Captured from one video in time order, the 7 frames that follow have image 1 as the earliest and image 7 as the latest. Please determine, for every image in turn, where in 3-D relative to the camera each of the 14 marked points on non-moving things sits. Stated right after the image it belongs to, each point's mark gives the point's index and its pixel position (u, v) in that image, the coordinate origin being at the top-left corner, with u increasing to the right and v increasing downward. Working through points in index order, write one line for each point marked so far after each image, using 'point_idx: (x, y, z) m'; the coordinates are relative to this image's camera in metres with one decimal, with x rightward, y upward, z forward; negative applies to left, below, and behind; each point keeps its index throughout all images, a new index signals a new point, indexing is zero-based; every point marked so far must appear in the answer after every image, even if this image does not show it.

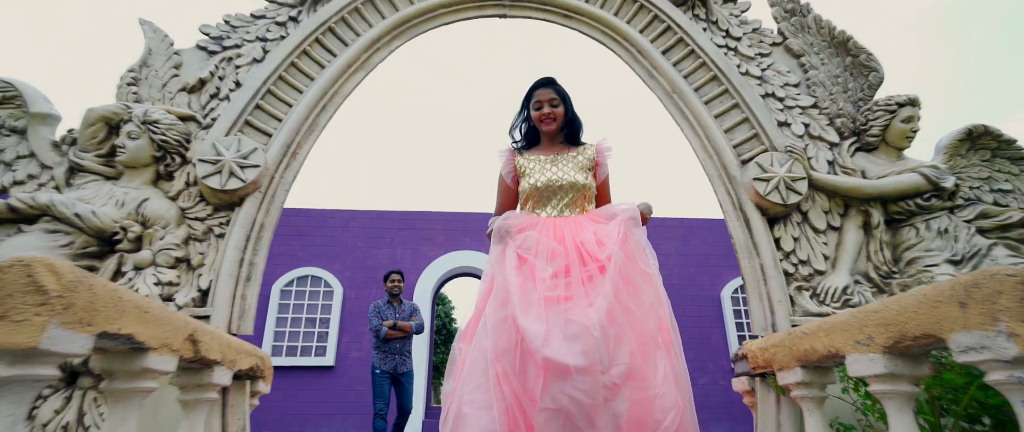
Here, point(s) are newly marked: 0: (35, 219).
0: (-1.8, 0.0, +1.8) m
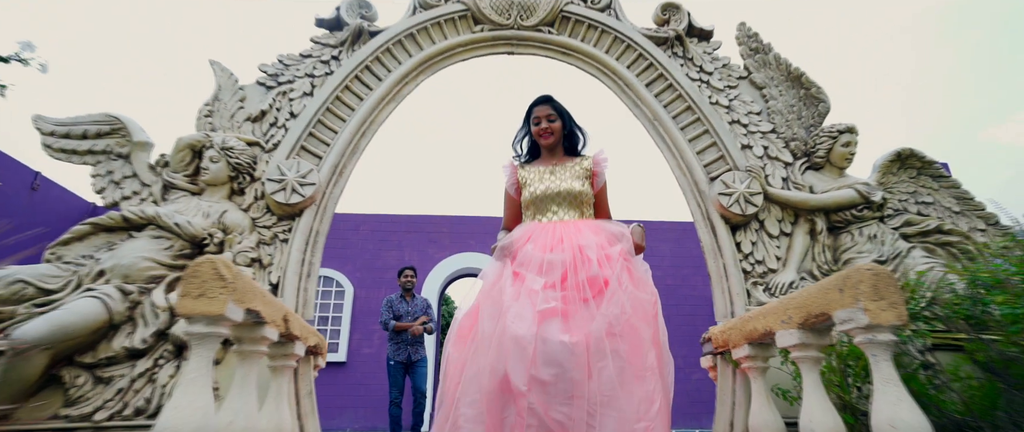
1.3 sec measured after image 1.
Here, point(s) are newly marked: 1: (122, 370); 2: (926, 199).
0: (-1.8, -0.1, +2.2) m
1: (-1.7, -0.7, +2.0) m
2: (+2.3, +0.1, +2.6) m
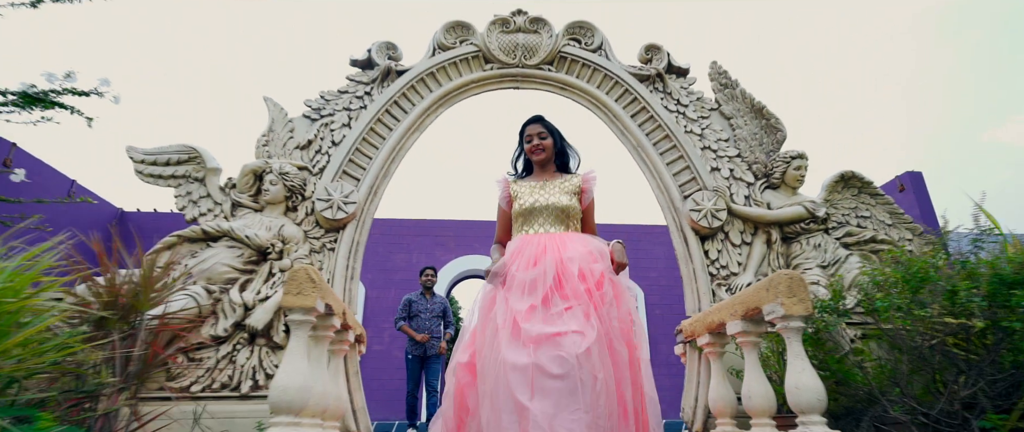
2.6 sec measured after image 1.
0: (-1.7, -0.1, +2.7) m
1: (-1.6, -0.7, +2.5) m
2: (+2.4, 0.0, +3.1) m
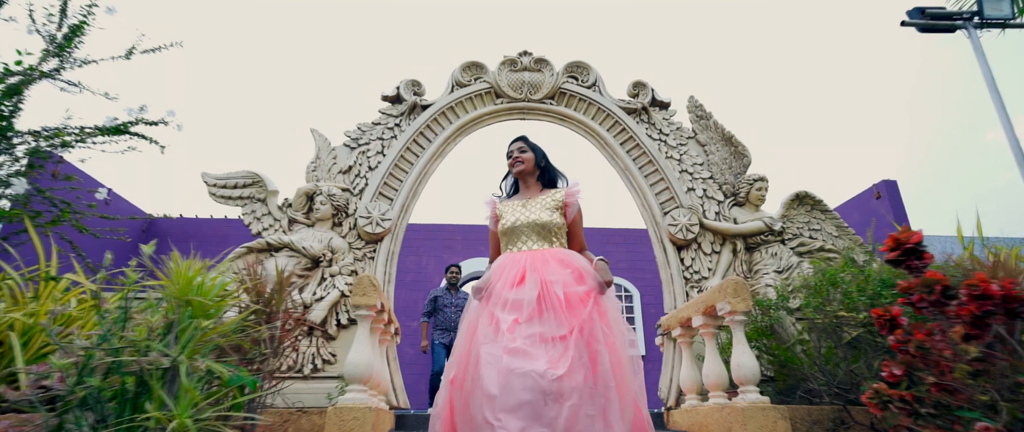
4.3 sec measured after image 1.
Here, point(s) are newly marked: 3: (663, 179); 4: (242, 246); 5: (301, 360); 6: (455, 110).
0: (-1.7, -0.2, +3.3) m
1: (-1.6, -0.8, +3.1) m
2: (+2.4, -0.1, +3.7) m
3: (+1.2, +0.3, +3.8) m
4: (-1.9, -0.2, +3.3) m
5: (-1.4, -0.9, +3.0) m
6: (-0.5, +0.9, +4.0) m
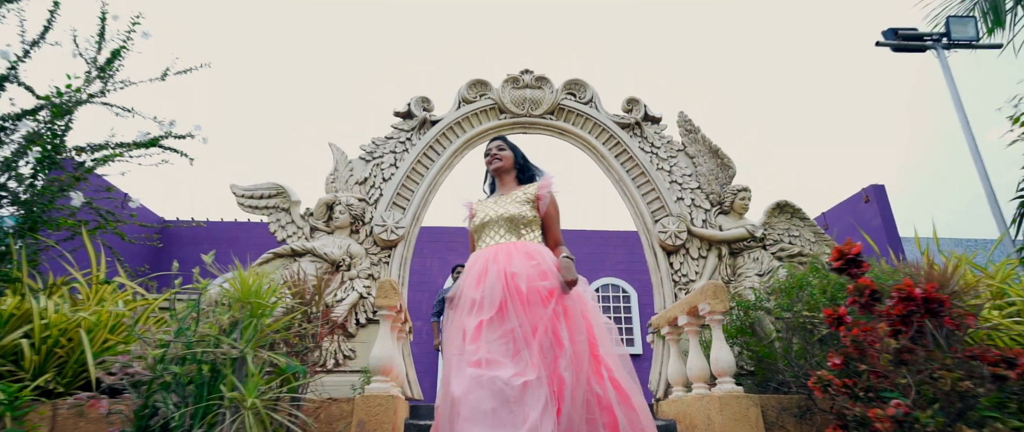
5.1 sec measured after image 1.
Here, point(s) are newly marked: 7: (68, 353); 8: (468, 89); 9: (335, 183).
0: (-1.7, -0.3, +3.6) m
1: (-1.5, -0.9, +3.4) m
2: (+2.5, -0.1, +4.0) m
3: (+1.3, +0.2, +4.1) m
4: (-1.9, -0.3, +3.6) m
5: (-1.3, -1.0, +3.3) m
6: (-0.5, +0.8, +4.3) m
7: (-2.3, -0.7, +2.4) m
8: (-0.4, +1.2, +4.4) m
9: (-1.5, +0.3, +3.9) m
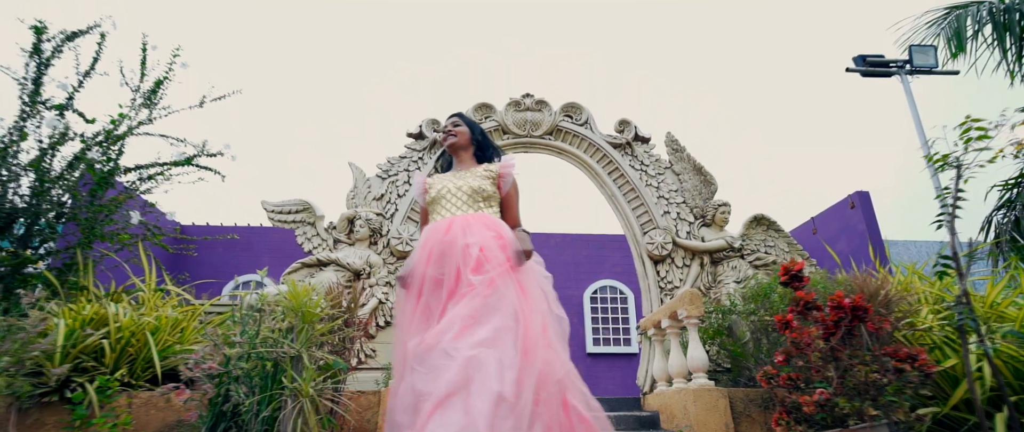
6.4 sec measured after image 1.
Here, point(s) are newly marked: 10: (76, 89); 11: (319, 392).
0: (-1.6, -0.4, +4.1) m
1: (-1.5, -1.0, +3.8) m
2: (+2.5, -0.3, +4.4) m
3: (+1.3, +0.1, +4.5) m
4: (-1.9, -0.4, +4.0) m
5: (-1.3, -1.1, +3.7) m
6: (-0.4, +0.7, +4.7) m
7: (-2.3, -0.8, +2.9) m
8: (-0.4, +1.1, +4.8) m
9: (-1.5, +0.2, +4.3) m
10: (-3.8, +1.1, +4.0) m
11: (-0.9, -0.9, +2.2) m
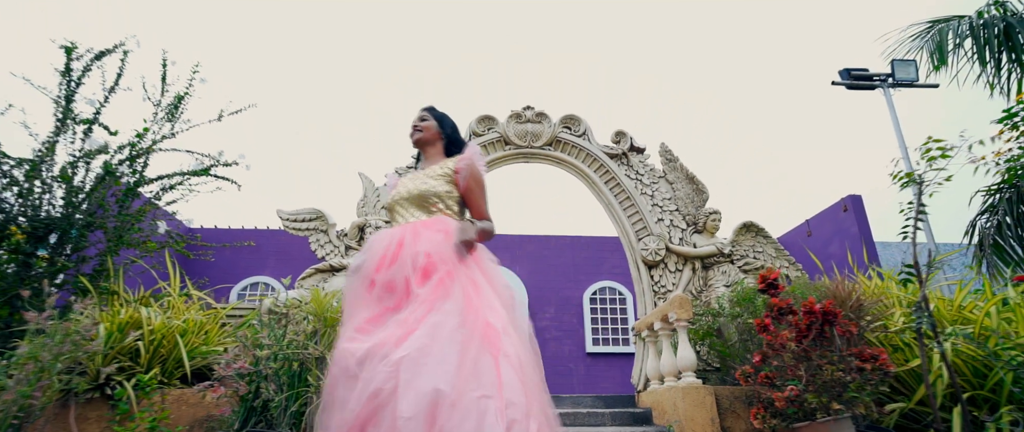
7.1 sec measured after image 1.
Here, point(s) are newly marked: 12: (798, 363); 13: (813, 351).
0: (-1.6, -0.5, +4.3) m
1: (-1.5, -1.1, +4.0) m
2: (+2.5, -0.3, +4.7) m
3: (+1.3, +0.1, +4.8) m
4: (-1.8, -0.5, +4.2) m
5: (-1.3, -1.2, +4.0) m
6: (-0.4, +0.6, +4.9) m
7: (-2.3, -0.9, +3.1) m
8: (-0.4, +1.0, +5.0) m
9: (-1.5, +0.1, +4.6) m
10: (-3.7, +1.0, +4.2) m
11: (-0.9, -0.9, +2.5) m
12: (+1.5, -0.8, +2.4) m
13: (+1.5, -0.7, +2.4) m
